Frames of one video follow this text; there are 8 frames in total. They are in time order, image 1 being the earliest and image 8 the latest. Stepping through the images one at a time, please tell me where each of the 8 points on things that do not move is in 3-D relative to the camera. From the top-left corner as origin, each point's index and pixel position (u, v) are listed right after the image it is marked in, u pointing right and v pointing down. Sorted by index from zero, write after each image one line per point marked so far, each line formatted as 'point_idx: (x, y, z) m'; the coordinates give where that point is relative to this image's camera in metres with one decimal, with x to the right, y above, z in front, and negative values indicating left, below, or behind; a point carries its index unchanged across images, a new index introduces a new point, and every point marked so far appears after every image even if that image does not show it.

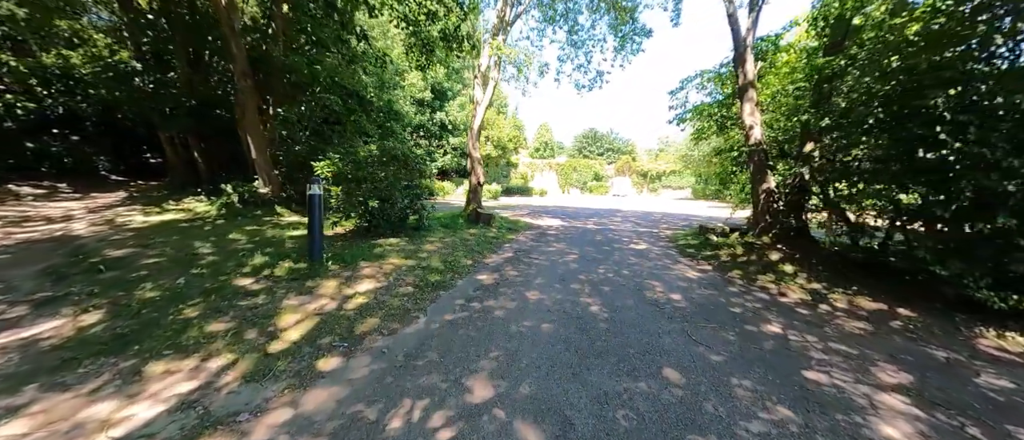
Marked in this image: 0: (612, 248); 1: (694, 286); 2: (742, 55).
0: (+1.9, -0.5, +6.6) m
1: (+2.4, -0.9, +4.7) m
2: (+4.3, +3.1, +6.6) m
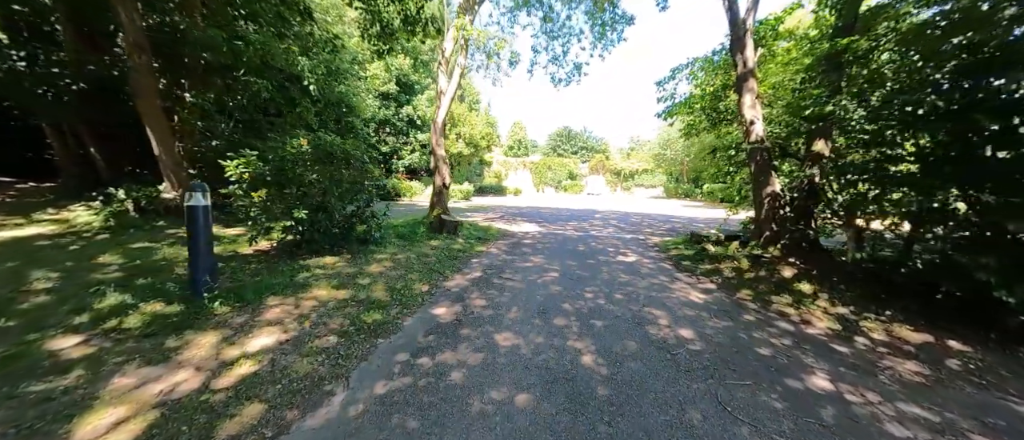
0: (+1.4, -0.7, +5.7) m
1: (+2.1, -1.0, +3.8) m
2: (+3.8, +3.0, +5.8) m
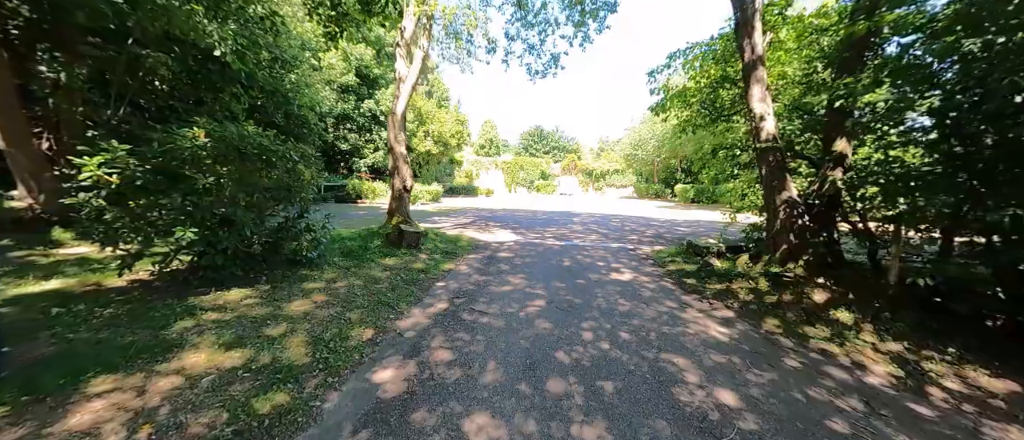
0: (+1.1, -0.8, +4.7) m
1: (+1.9, -1.2, +2.9) m
2: (+3.4, +2.8, +5.1) m
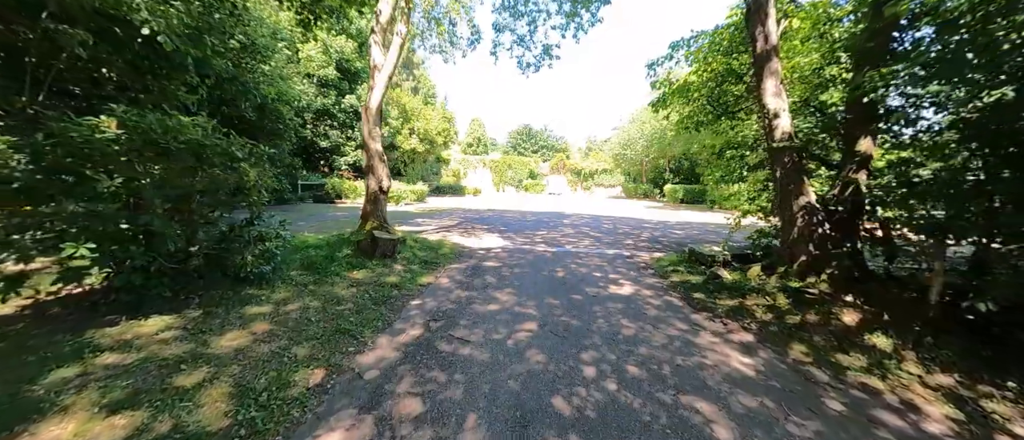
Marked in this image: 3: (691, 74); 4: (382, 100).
0: (+0.9, -0.9, +4.2) m
1: (+1.8, -1.3, +2.4) m
2: (+3.2, +2.7, +4.6) m
3: (+3.1, +2.6, +6.2) m
4: (-2.3, +2.1, +6.3) m
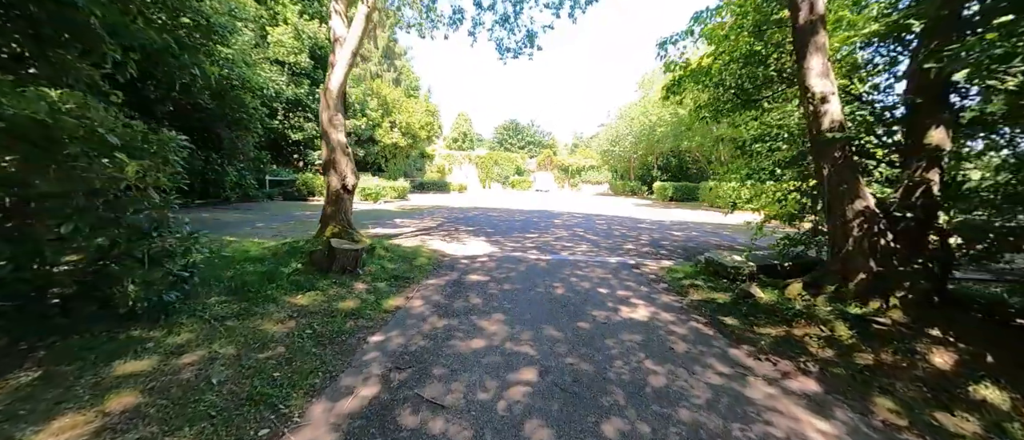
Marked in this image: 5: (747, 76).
0: (+0.8, -1.0, +3.3) m
1: (+1.8, -1.4, +1.6) m
2: (+3.1, +2.7, +3.8) m
3: (+3.0, +2.5, +5.4) m
4: (-2.5, +2.1, +5.3) m
5: (+3.1, +2.0, +4.9) m
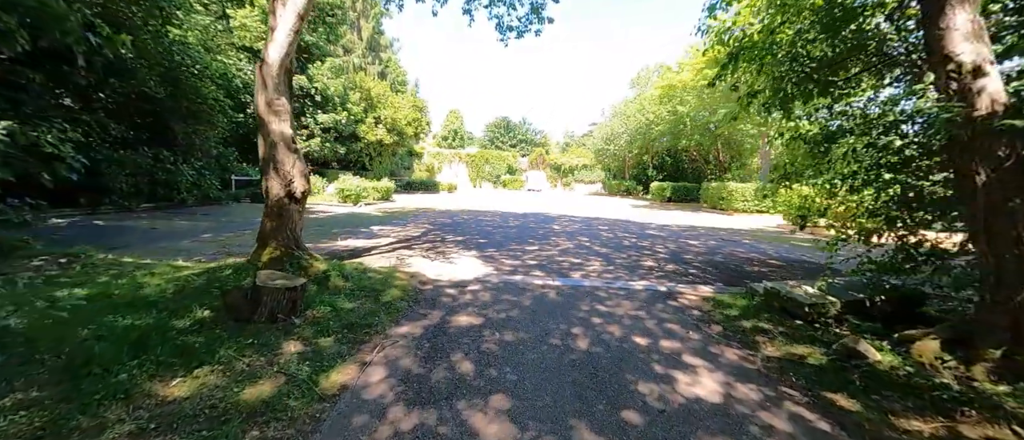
0: (+0.9, -1.2, +2.1) m
1: (+1.9, -1.6, +0.4) m
2: (+3.1, +2.4, +2.6) m
3: (+3.0, +2.3, +4.3) m
4: (-2.5, +1.9, +4.0) m
5: (+3.1, +1.8, +3.7) m
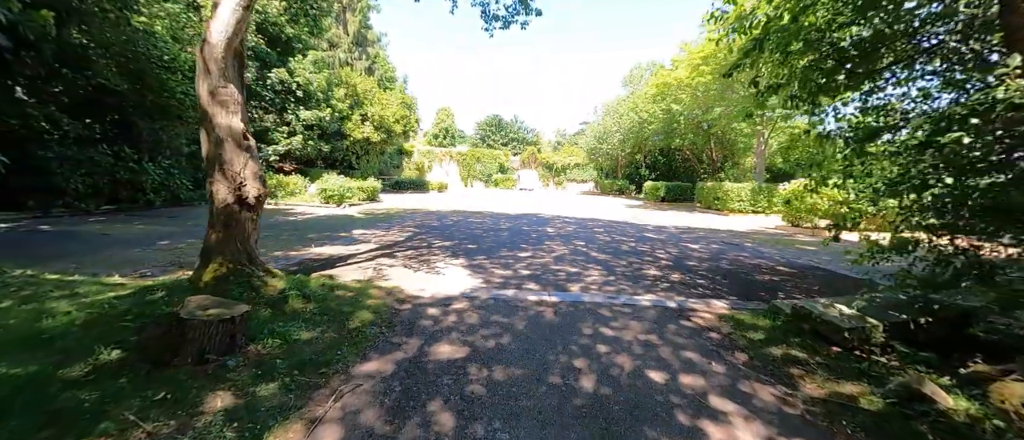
0: (+0.8, -1.3, +1.6) m
1: (+1.9, -1.7, -0.1) m
2: (+3.1, +2.4, +2.1) m
3: (+2.9, +2.2, +3.8) m
4: (-2.6, +1.8, +3.4) m
5: (+3.1, +1.7, +3.2) m
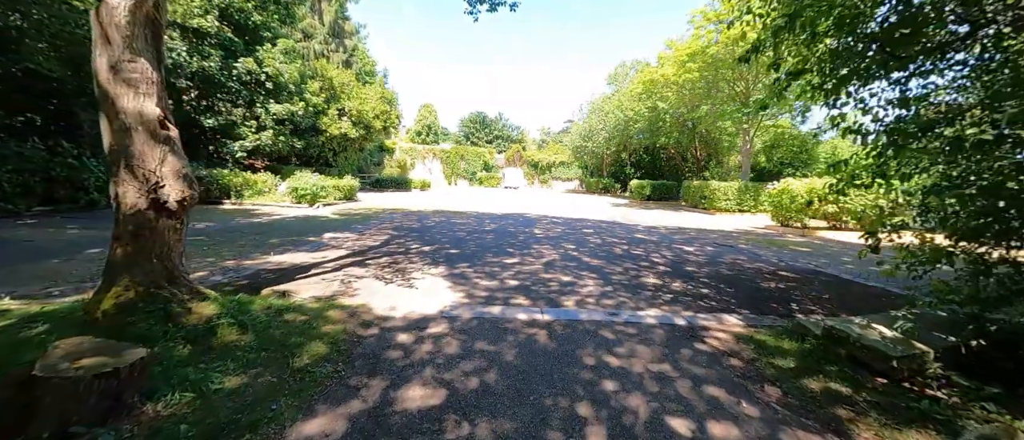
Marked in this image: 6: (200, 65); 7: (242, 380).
0: (+0.8, -1.4, +1.1) m
1: (+1.9, -1.8, -0.6) m
2: (+3.0, +2.3, +1.7) m
3: (+2.7, +2.2, +3.3) m
4: (-2.7, +1.7, +2.7) m
5: (+3.0, +1.6, +2.8) m
6: (-10.9, +5.4, +12.4) m
7: (-1.7, -1.0, +2.2) m
